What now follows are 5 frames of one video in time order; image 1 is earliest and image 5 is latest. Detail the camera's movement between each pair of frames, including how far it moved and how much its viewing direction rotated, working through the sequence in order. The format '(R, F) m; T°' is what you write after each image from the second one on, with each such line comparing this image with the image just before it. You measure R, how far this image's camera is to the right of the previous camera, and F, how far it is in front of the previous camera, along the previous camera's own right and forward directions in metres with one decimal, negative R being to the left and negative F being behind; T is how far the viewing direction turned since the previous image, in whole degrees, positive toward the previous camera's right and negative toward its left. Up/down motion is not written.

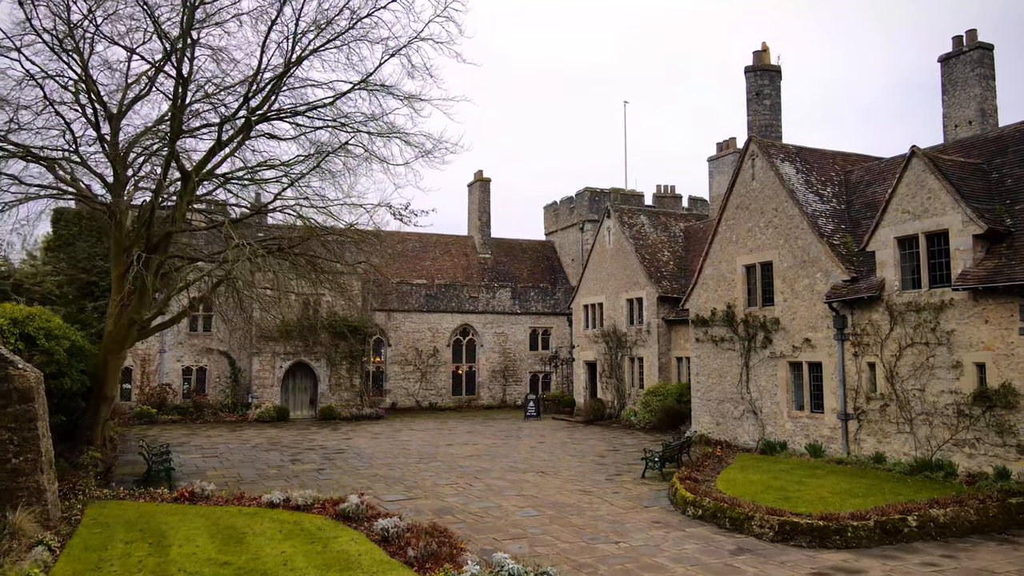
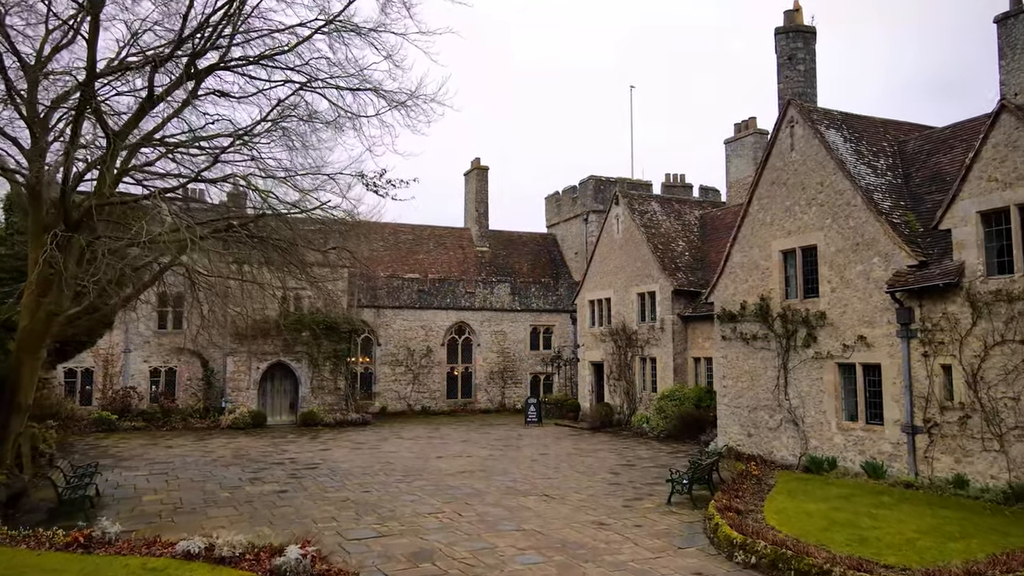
(0.0, +2.4) m; 0°
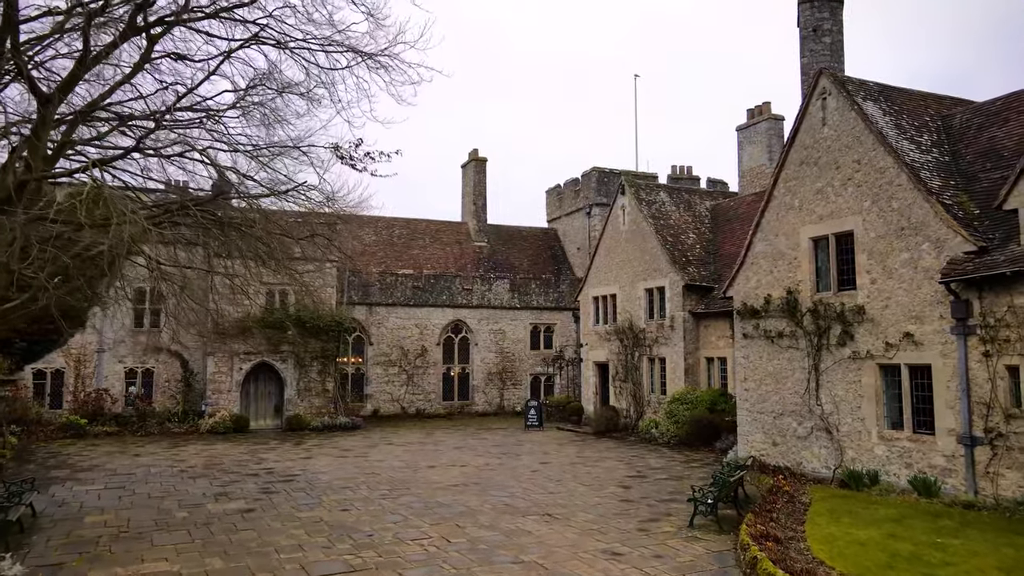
(0.0, +1.5) m; 0°
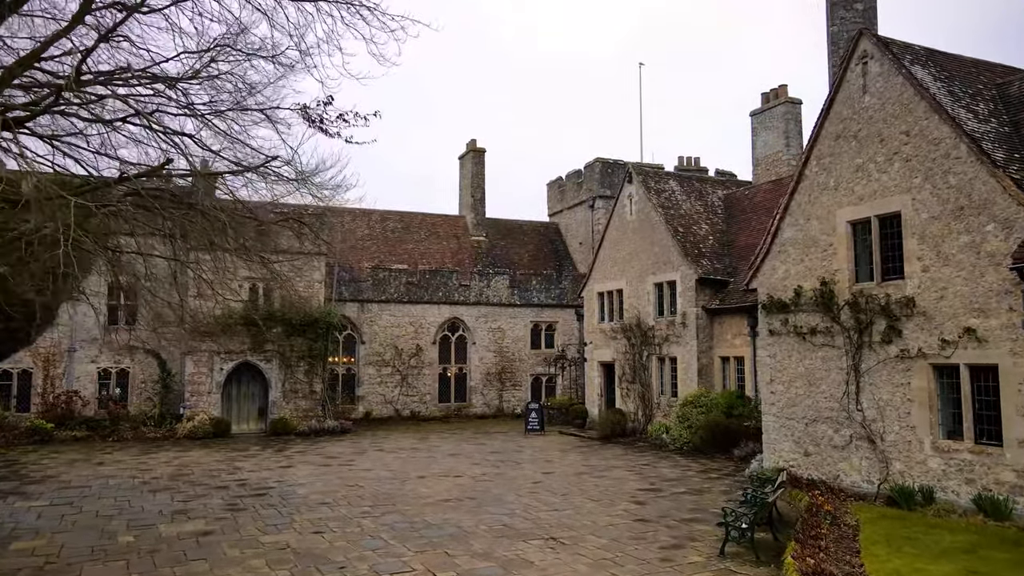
(0.0, +1.5) m; 0°
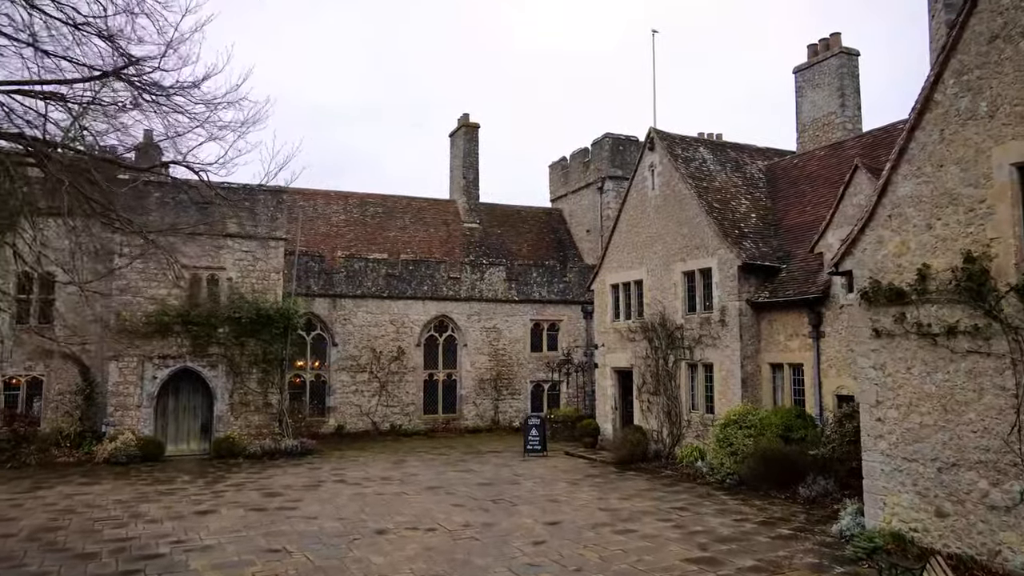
(+0.1, +3.8) m; 0°
